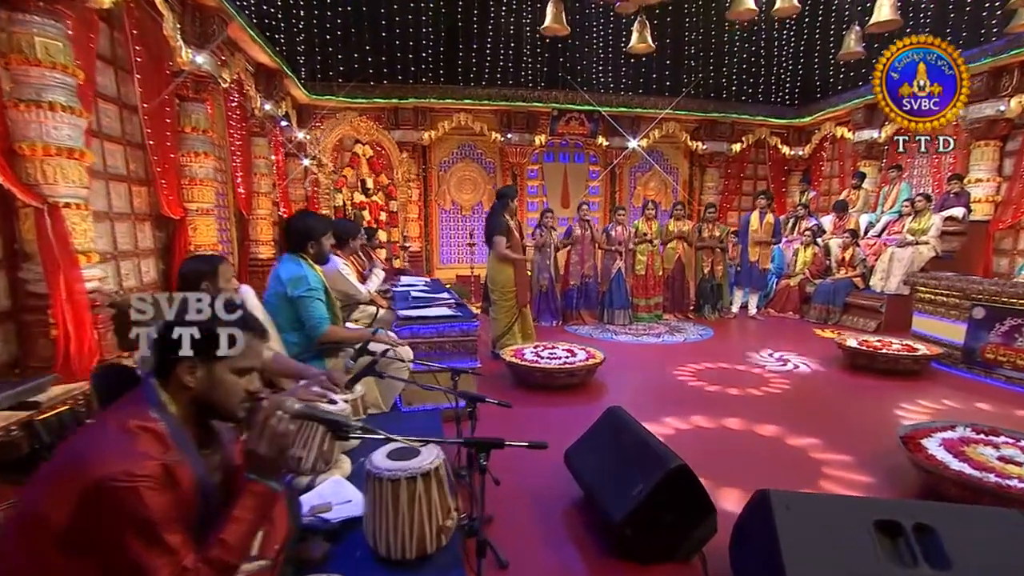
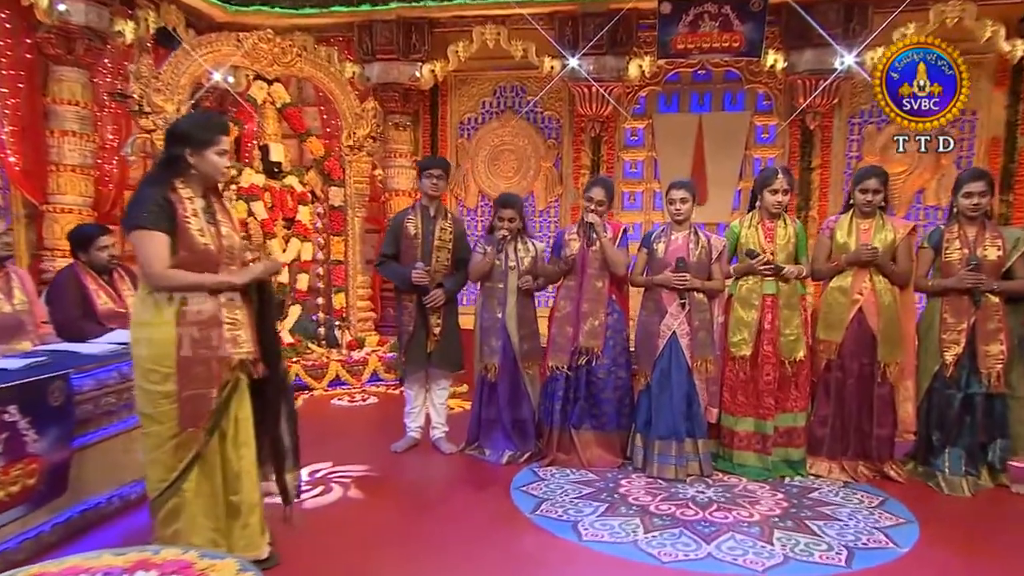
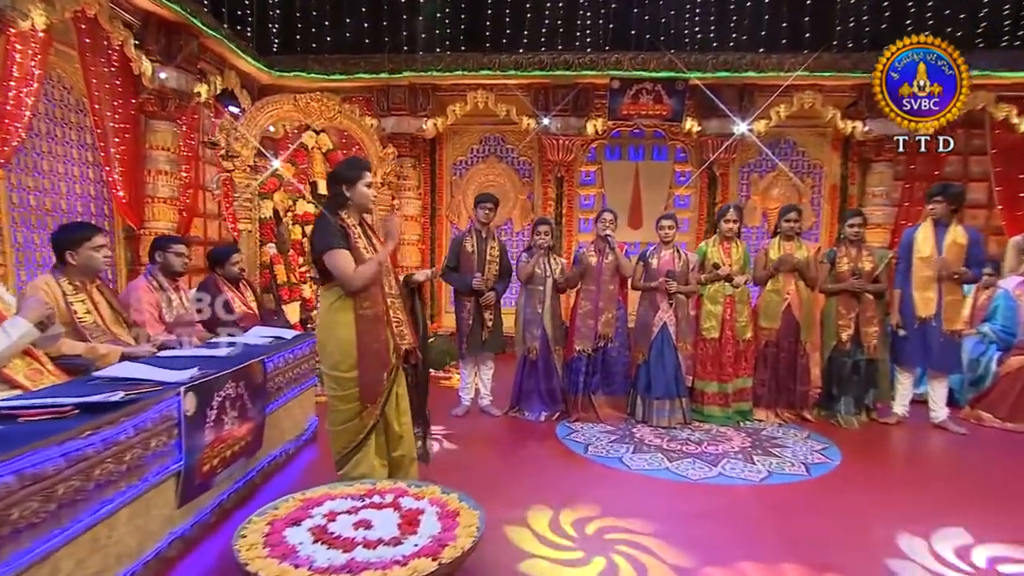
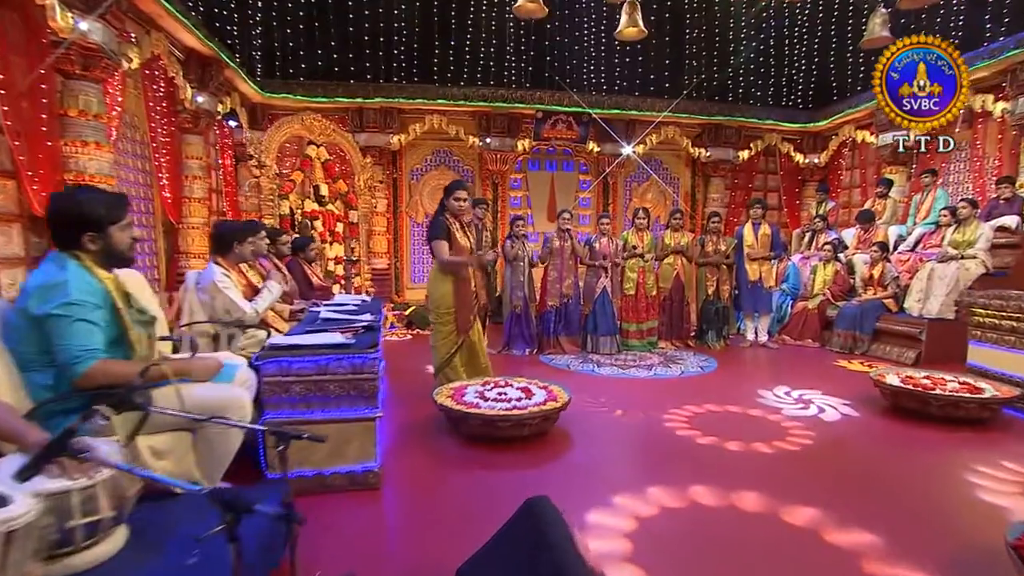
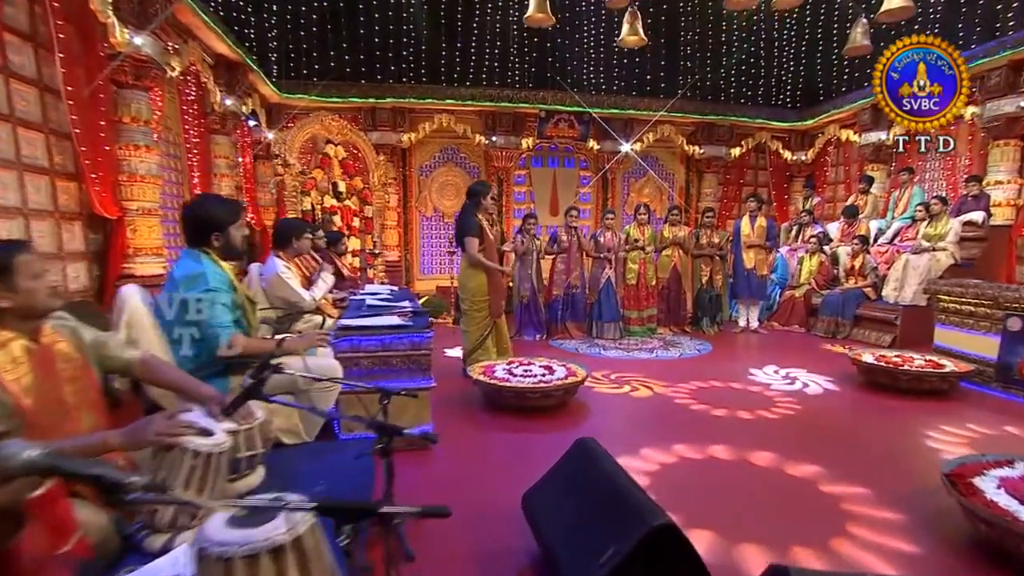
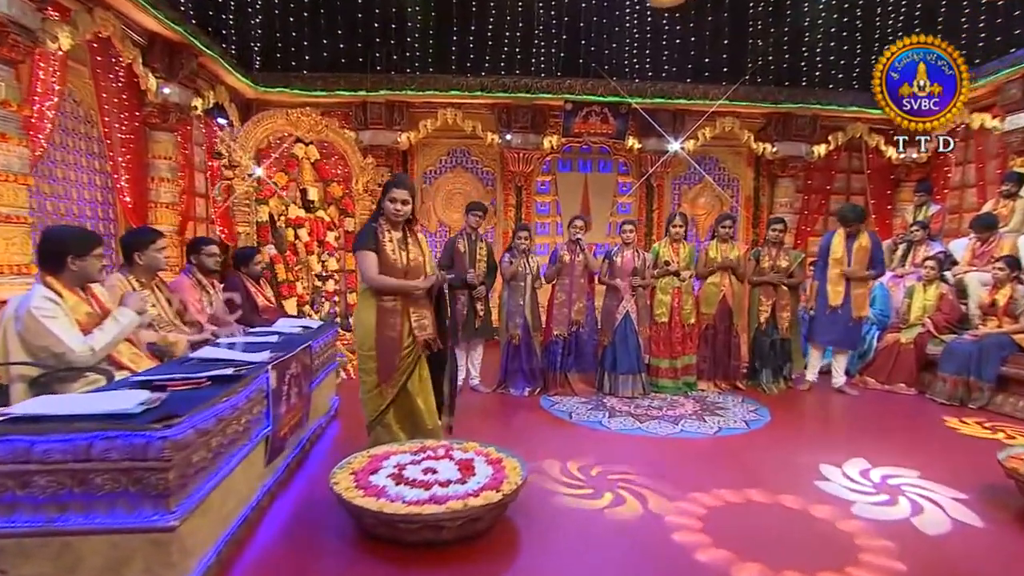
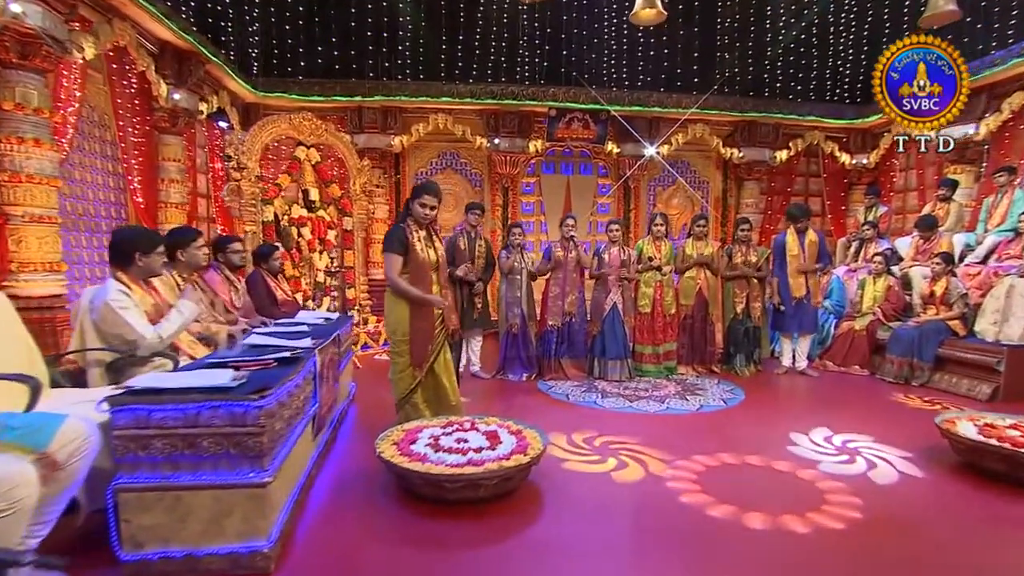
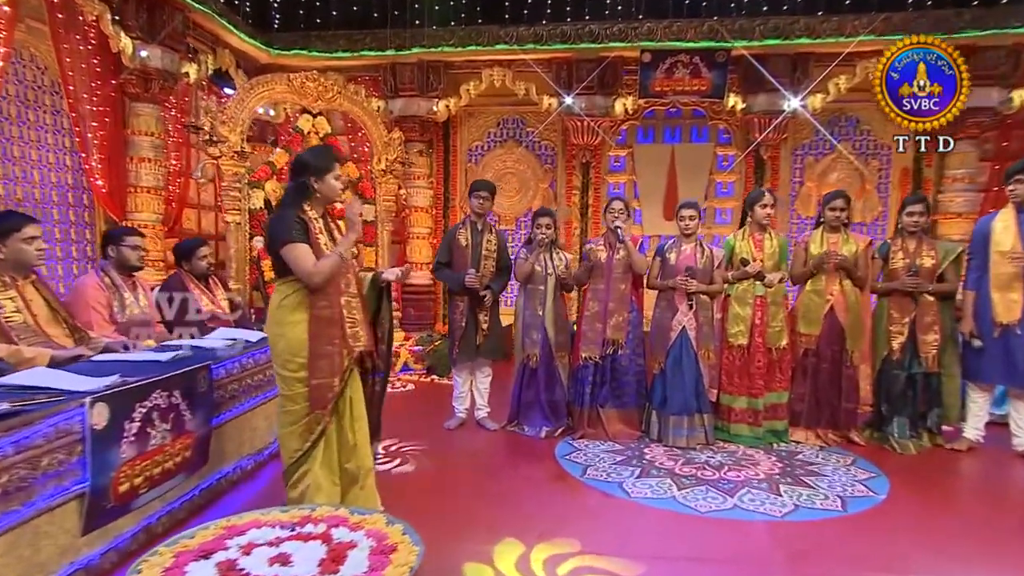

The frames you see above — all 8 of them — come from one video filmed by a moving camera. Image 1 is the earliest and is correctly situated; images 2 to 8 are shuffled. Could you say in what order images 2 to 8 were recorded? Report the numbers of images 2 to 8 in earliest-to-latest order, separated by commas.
5, 4, 7, 6, 3, 8, 2
